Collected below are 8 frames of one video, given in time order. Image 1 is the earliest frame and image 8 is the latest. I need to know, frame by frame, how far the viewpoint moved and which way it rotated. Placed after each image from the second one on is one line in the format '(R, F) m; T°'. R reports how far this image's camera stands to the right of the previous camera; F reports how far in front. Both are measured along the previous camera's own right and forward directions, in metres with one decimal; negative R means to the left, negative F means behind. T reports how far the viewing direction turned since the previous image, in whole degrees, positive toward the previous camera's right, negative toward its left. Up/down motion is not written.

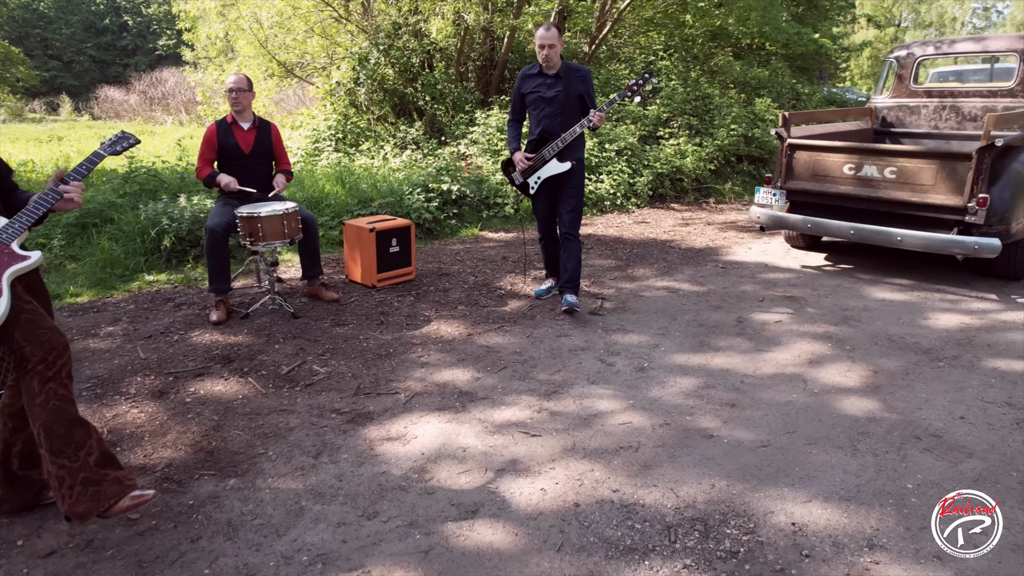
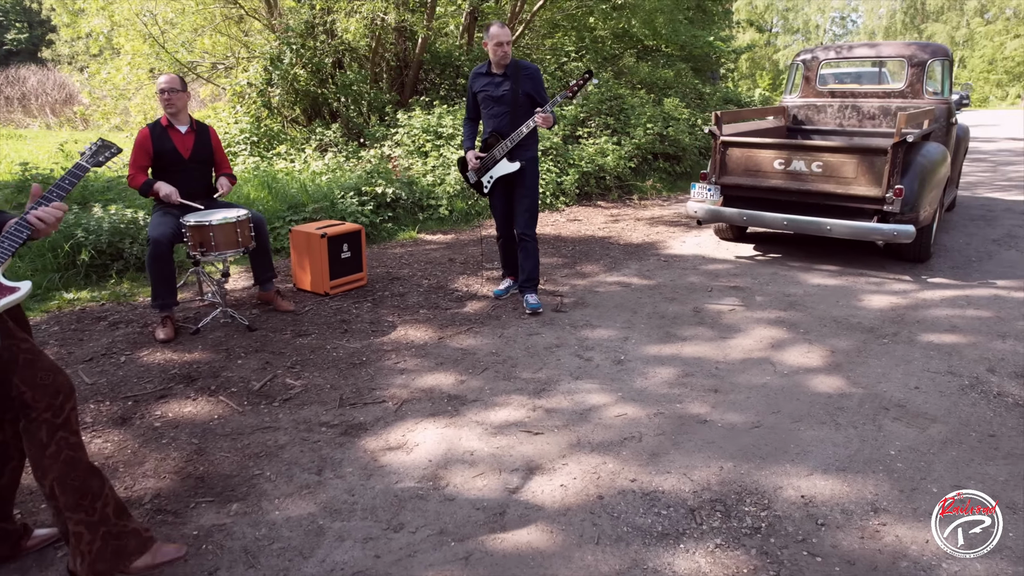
(-0.5, 0.0) m; +8°
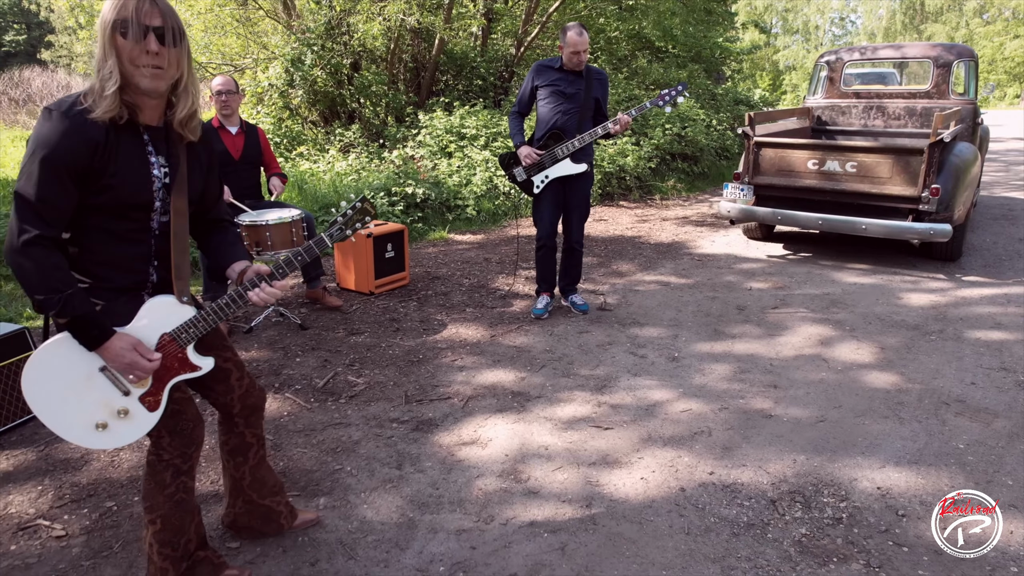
(-0.4, -0.1) m; 0°
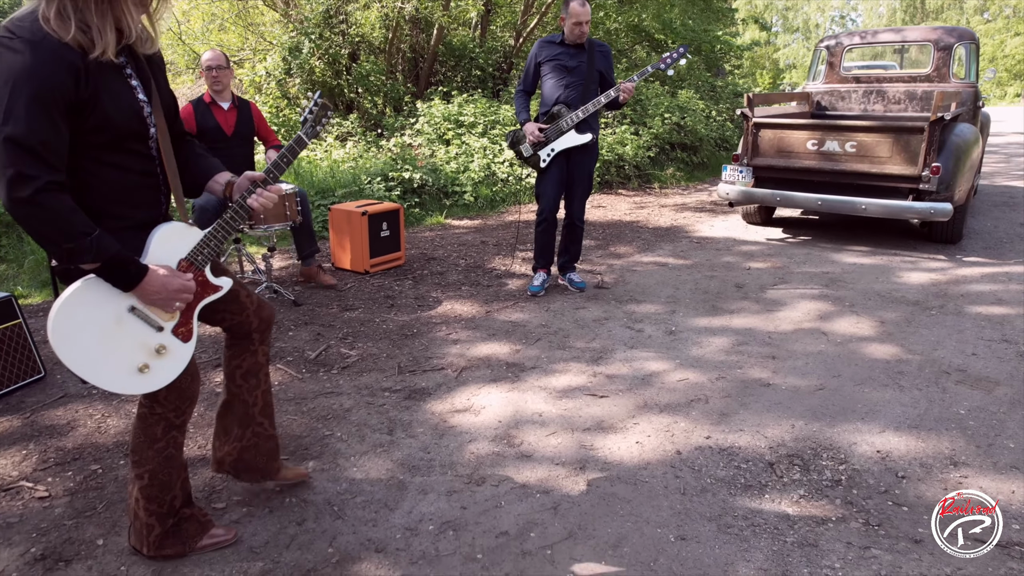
(0.0, +0.1) m; 0°
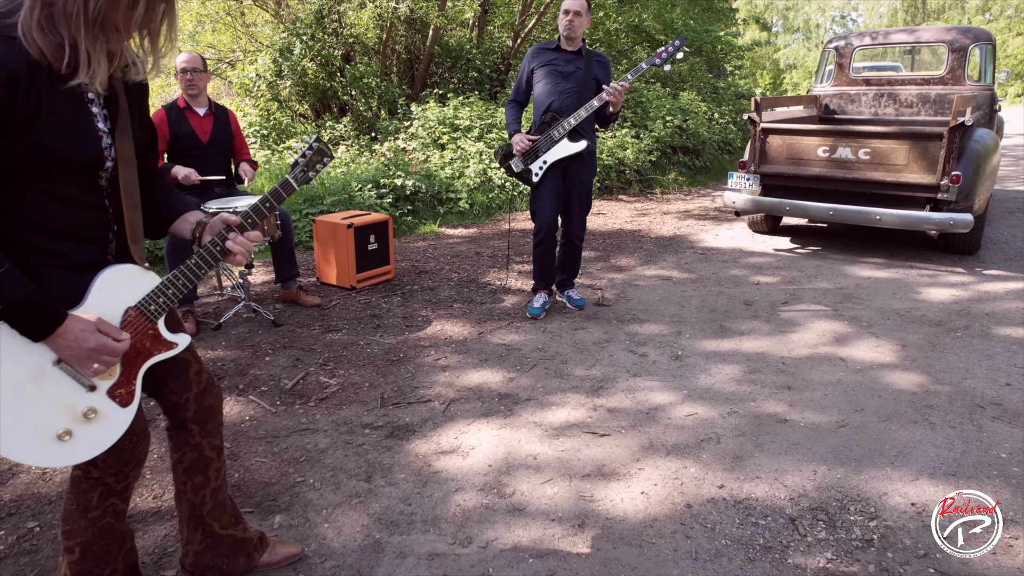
(0.0, +0.3) m; 0°
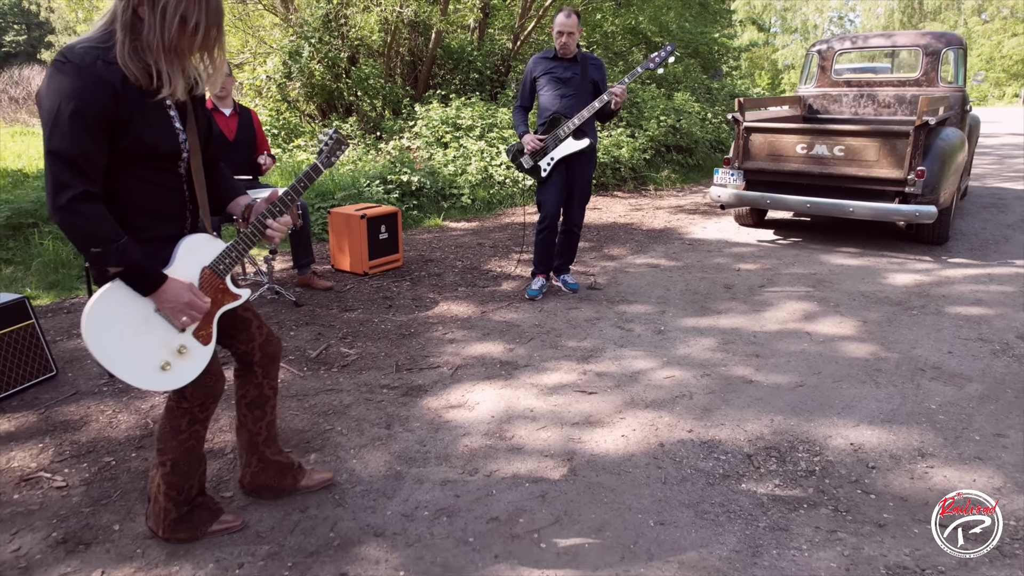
(0.0, -0.5) m; 0°
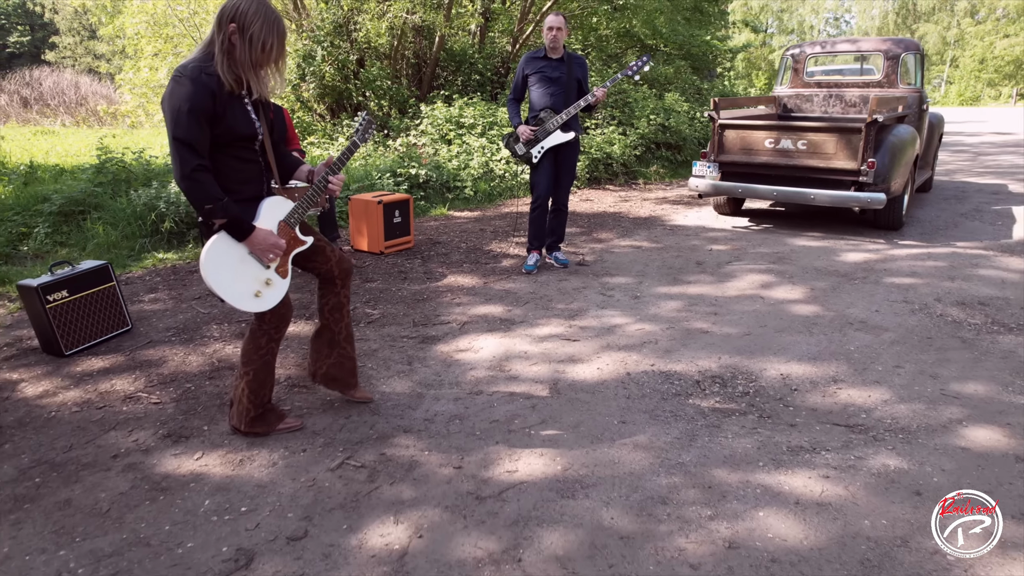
(0.0, -0.8) m; 0°
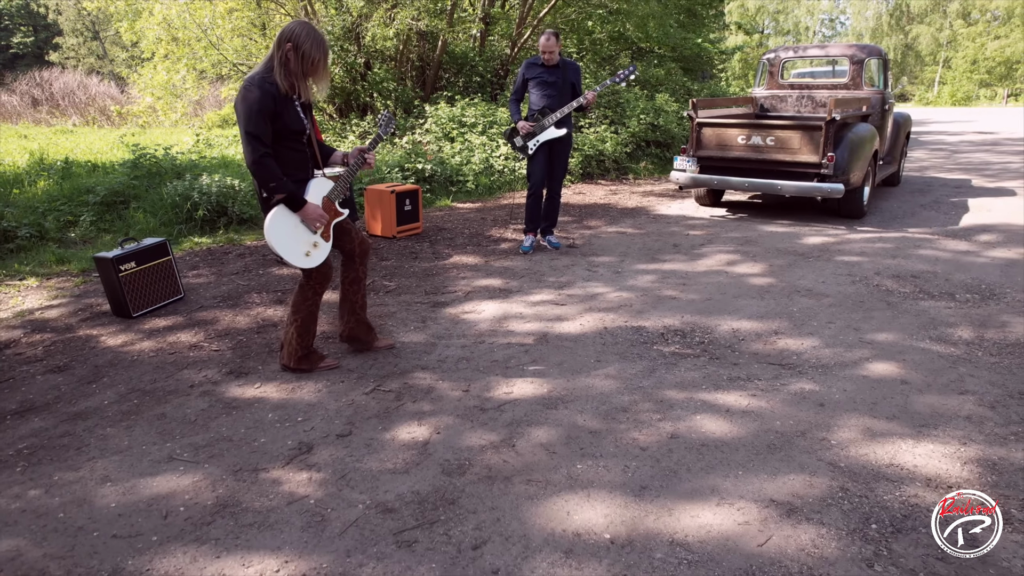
(0.0, -0.8) m; 0°
